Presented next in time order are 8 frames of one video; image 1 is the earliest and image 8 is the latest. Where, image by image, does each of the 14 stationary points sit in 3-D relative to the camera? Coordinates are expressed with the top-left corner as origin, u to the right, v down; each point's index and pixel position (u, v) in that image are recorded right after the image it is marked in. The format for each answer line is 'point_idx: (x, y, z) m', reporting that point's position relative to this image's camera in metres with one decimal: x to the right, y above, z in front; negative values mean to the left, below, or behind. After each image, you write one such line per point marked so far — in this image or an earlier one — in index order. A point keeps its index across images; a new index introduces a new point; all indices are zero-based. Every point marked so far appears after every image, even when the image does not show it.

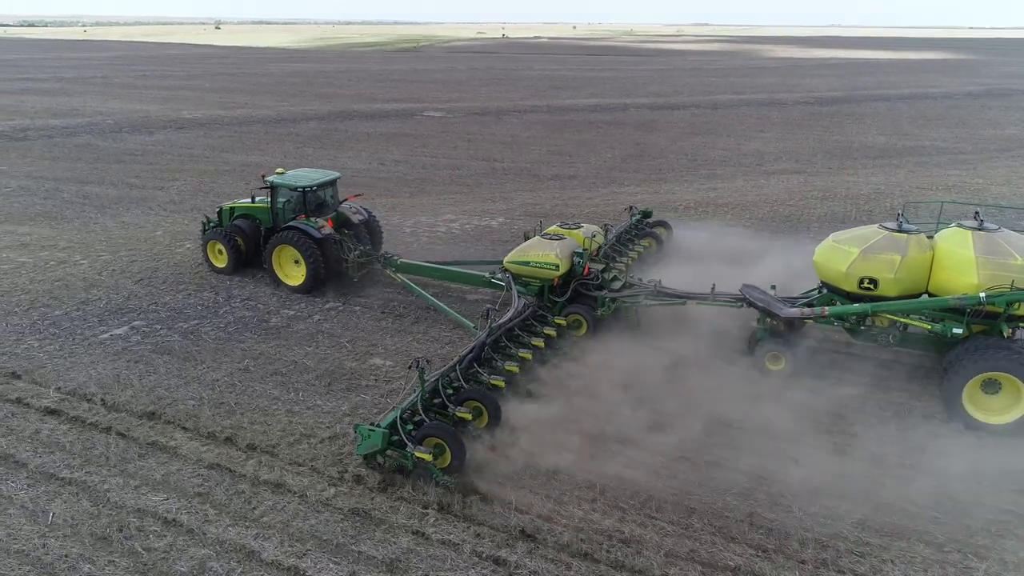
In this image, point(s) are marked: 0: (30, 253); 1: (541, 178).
0: (-8.3, +0.6, +12.4) m
1: (+0.8, +3.0, +19.9) m
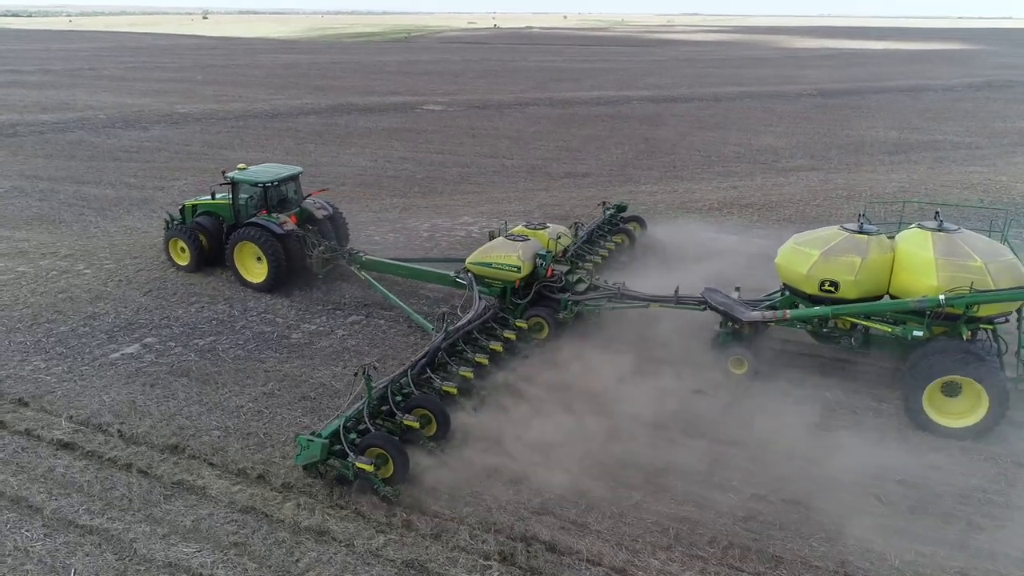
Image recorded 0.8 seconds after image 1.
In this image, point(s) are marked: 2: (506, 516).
0: (-7.9, +0.4, +11.8) m
1: (+1.1, +3.0, +19.4) m
2: (0.0, -1.8, +5.8) m
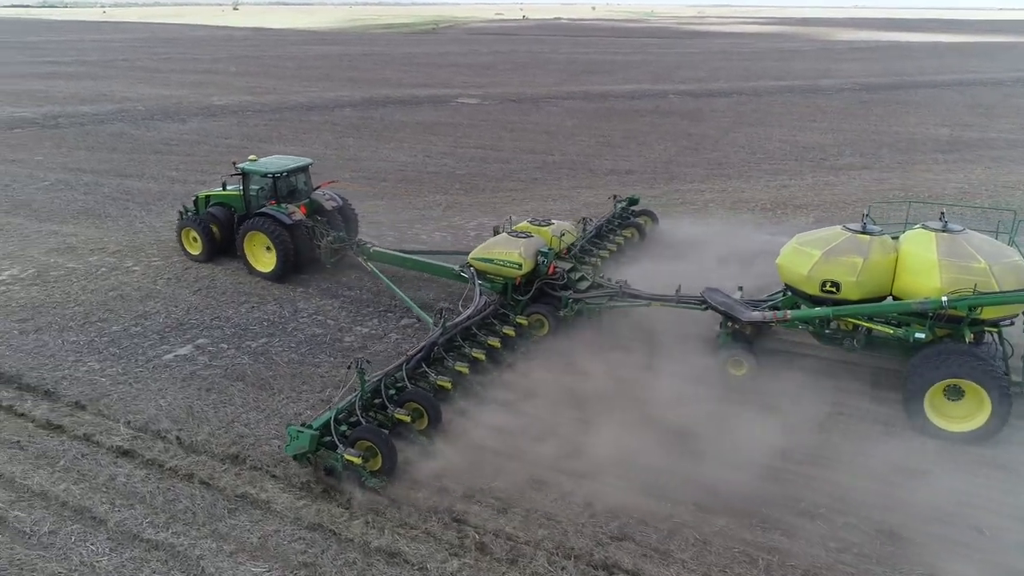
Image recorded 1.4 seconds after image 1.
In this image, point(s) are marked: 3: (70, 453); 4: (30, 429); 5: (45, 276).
0: (-7.0, +0.5, +11.7) m
1: (+2.2, +3.0, +19.0) m
2: (+0.5, -1.9, +5.6) m
3: (-4.1, -1.5, +6.7) m
4: (-4.7, -1.4, +7.1) m
5: (-7.0, +0.2, +10.9) m
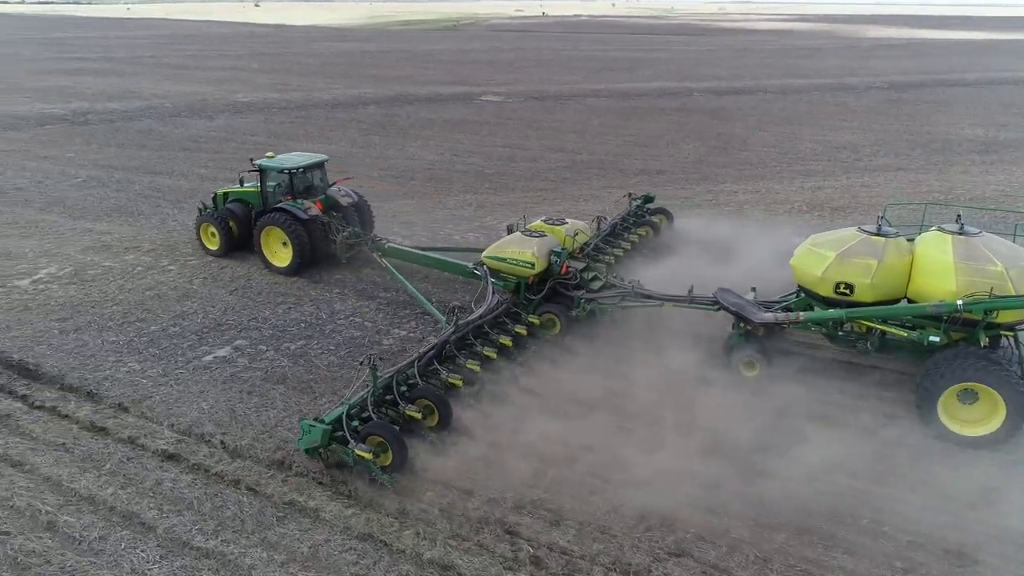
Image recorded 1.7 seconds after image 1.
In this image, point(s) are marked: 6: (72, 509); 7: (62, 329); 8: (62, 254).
0: (-6.5, +0.5, +11.7) m
1: (+3.0, +3.0, +18.8) m
2: (+1.0, -2.0, +5.4) m
3: (-3.6, -1.5, +6.6) m
4: (-4.3, -1.4, +7.0) m
5: (-6.5, +0.2, +10.9) m
6: (-3.6, -1.8, +5.9) m
7: (-5.8, -0.5, +9.3) m
8: (-7.4, +0.6, +11.8) m
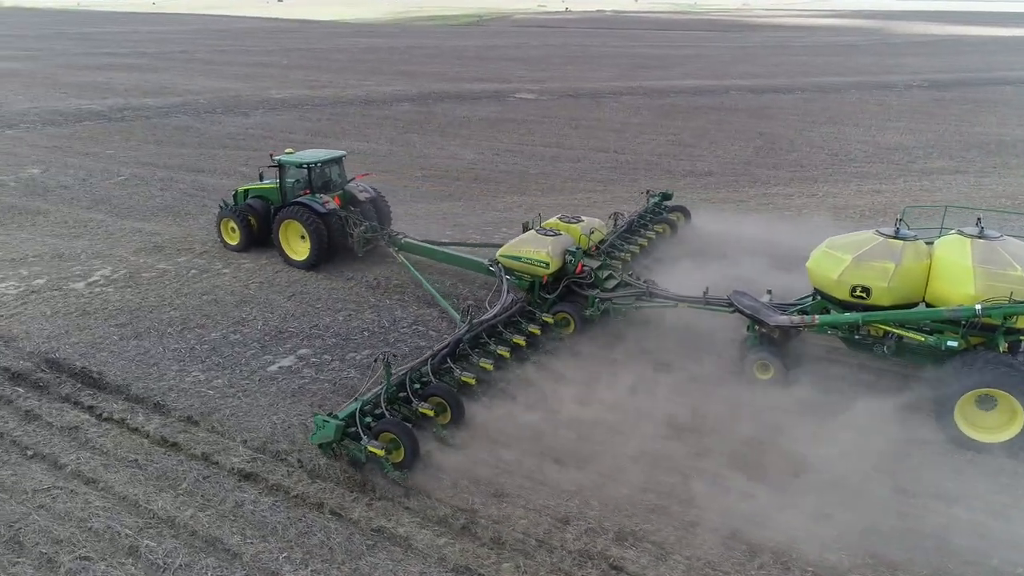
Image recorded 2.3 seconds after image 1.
0: (-5.5, +0.5, +11.6) m
1: (+4.1, +2.9, +18.3) m
2: (+1.7, -2.2, +5.1) m
3: (-2.8, -1.6, +6.4) m
4: (-3.4, -1.5, +6.8) m
5: (-5.6, +0.1, +10.7) m
6: (-2.8, -1.9, +5.7) m
7: (-4.9, -0.6, +9.1) m
8: (-6.4, +0.5, +11.7) m
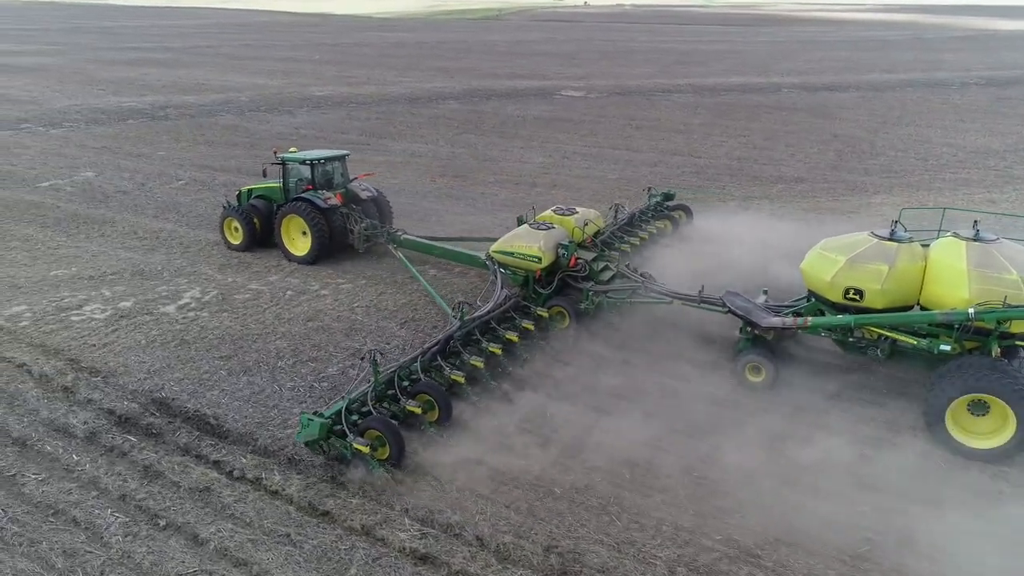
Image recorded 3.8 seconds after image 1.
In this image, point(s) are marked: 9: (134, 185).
0: (-3.7, +0.2, +10.6) m
1: (+6.0, +2.6, +17.3) m
2: (+3.4, -2.6, +4.0) m
3: (-1.2, -2.0, +5.4) m
4: (-1.8, -1.8, +5.9) m
5: (-3.8, -0.2, +9.8) m
6: (-1.2, -2.3, +4.7) m
7: (-3.2, -0.9, +8.1) m
8: (-4.7, +0.2, +10.7) m
9: (-8.7, +2.4, +16.6) m
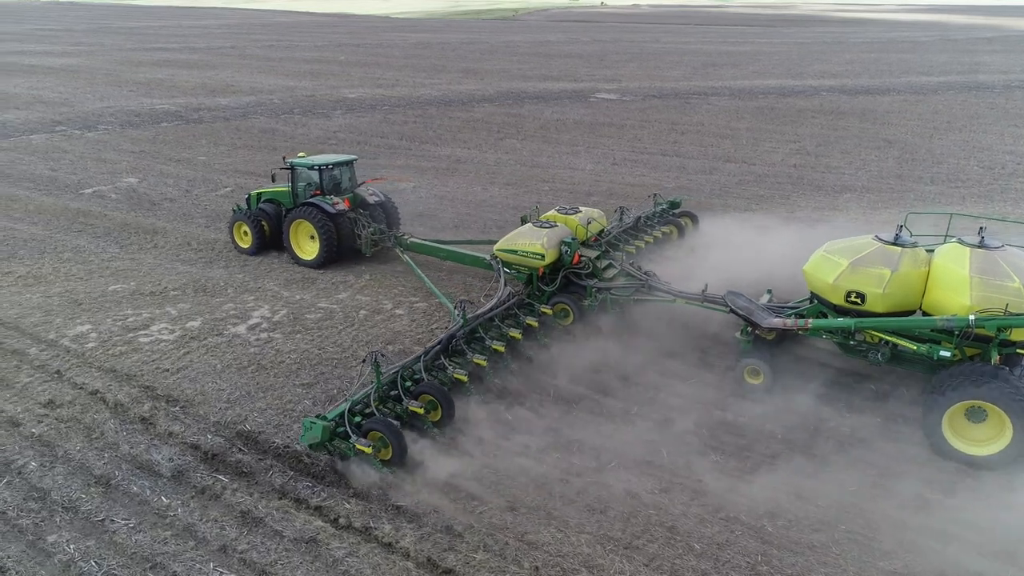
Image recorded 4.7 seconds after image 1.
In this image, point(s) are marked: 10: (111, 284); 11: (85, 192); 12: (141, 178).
0: (-2.6, -0.1, +10.1) m
1: (+7.2, +2.3, +16.6) m
2: (+4.4, -2.9, +3.4) m
3: (-0.1, -2.3, +4.9) m
4: (-0.7, -2.1, +5.3) m
5: (-2.7, -0.4, +9.3) m
6: (-0.2, -2.6, +4.2) m
7: (-2.1, -1.2, +7.6) m
8: (-3.5, 0.0, +10.3) m
9: (-7.5, +2.2, +16.2) m
10: (-5.9, +0.1, +10.5) m
11: (-9.6, +2.1, +16.1) m
12: (-8.9, +2.6, +17.3) m
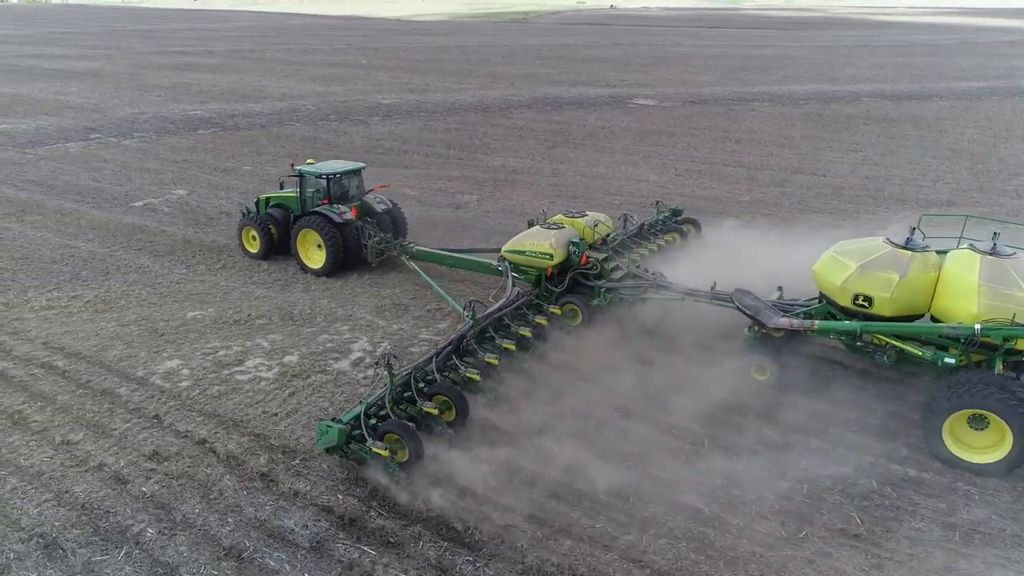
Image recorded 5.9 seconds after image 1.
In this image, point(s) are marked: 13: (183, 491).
0: (-1.2, -0.4, +9.4) m
1: (+8.7, +1.9, +15.8) m
2: (+5.8, -3.2, +2.6) m
3: (+1.3, -2.6, +4.1) m
4: (+0.7, -2.5, +4.6) m
5: (-1.2, -0.8, +8.5) m
6: (+1.3, -2.9, +3.4) m
7: (-0.6, -1.5, +6.9) m
8: (-2.1, -0.4, +9.5) m
9: (-6.0, +1.8, +15.4) m
10: (-4.4, -0.3, +9.8) m
11: (-8.1, +1.8, +15.4) m
12: (-7.4, +2.2, +16.6) m
13: (-2.8, -1.8, +6.2) m
